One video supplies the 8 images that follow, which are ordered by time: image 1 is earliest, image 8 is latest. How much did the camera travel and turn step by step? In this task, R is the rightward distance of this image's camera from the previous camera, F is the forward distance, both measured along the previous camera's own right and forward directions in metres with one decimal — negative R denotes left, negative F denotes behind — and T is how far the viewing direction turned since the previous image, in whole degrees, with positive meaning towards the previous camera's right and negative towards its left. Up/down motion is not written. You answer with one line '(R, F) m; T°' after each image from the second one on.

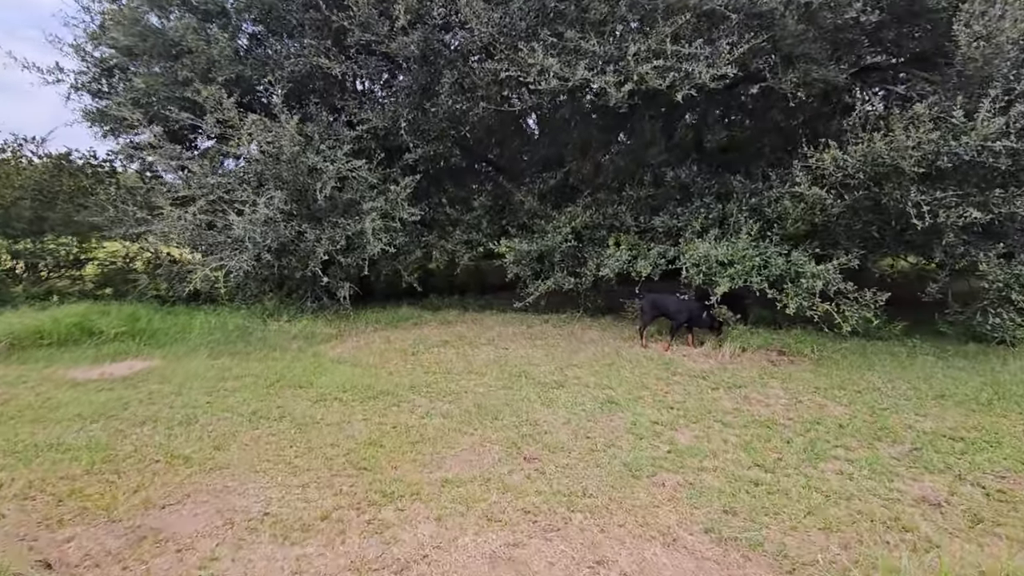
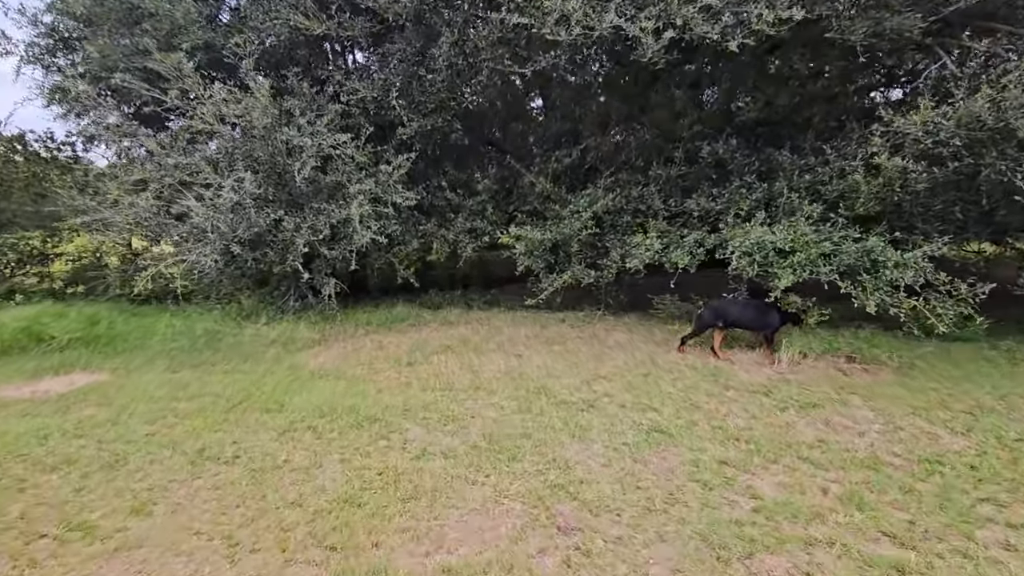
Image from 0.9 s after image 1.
(-0.1, +1.1) m; 0°
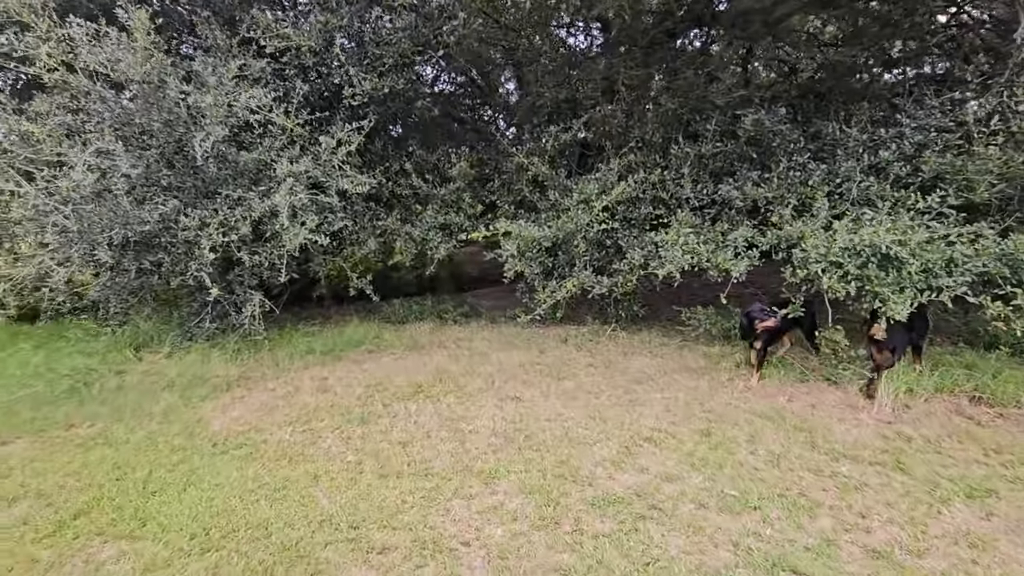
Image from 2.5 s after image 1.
(-0.3, +1.7) m; +4°
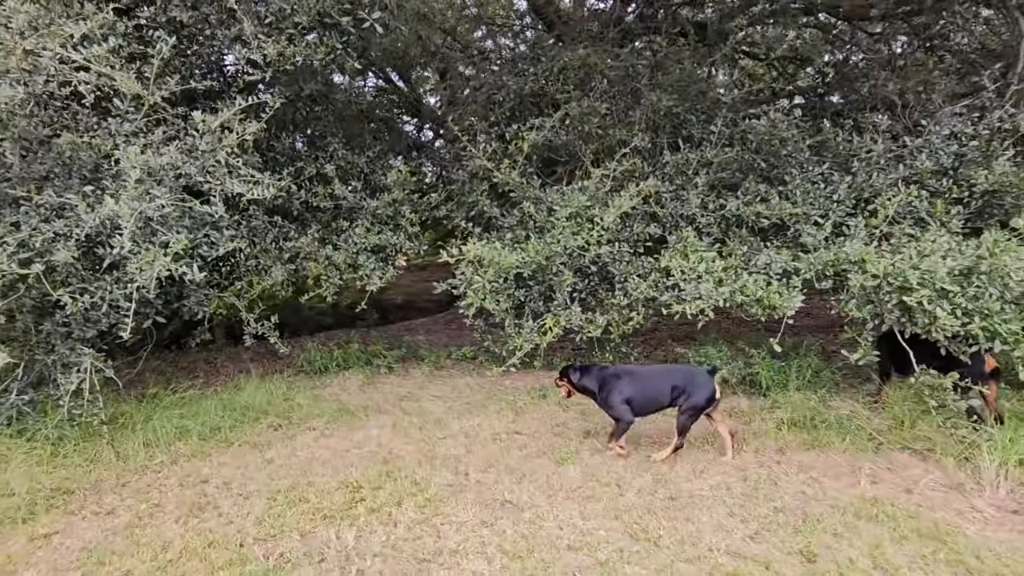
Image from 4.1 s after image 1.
(-0.4, +1.4) m; +10°
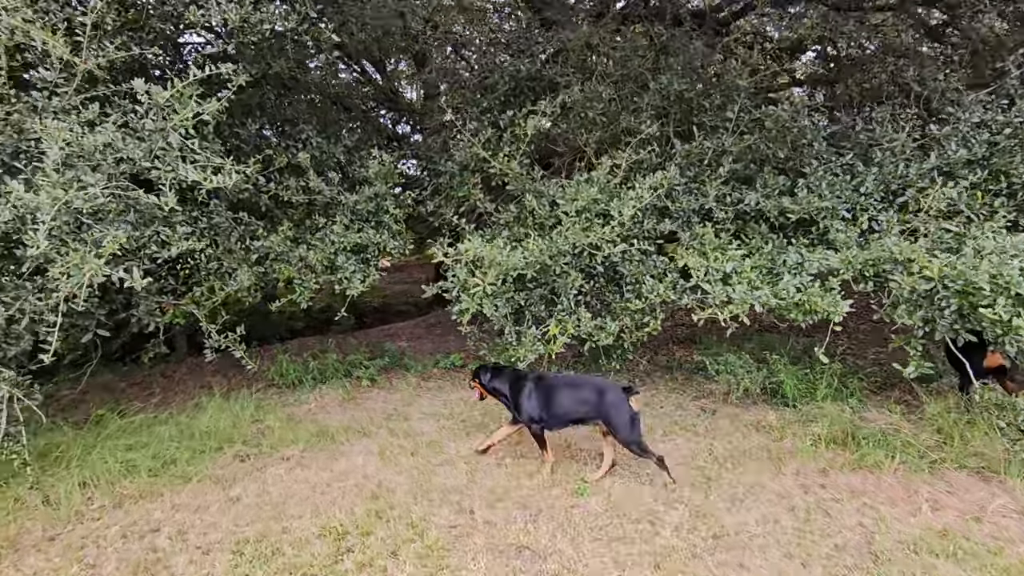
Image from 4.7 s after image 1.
(-0.2, +0.5) m; +3°
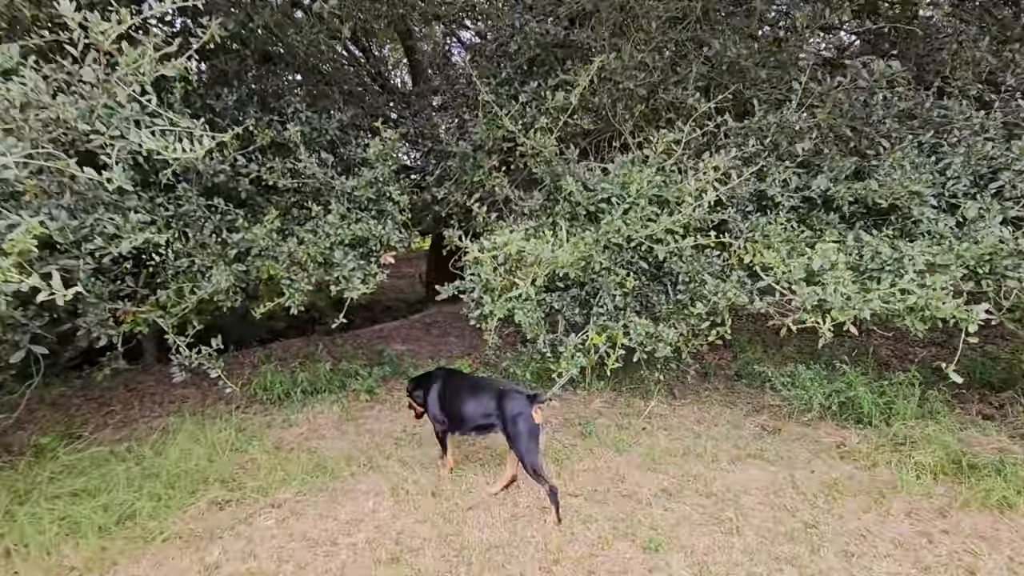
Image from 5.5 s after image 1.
(-0.4, +0.7) m; +2°
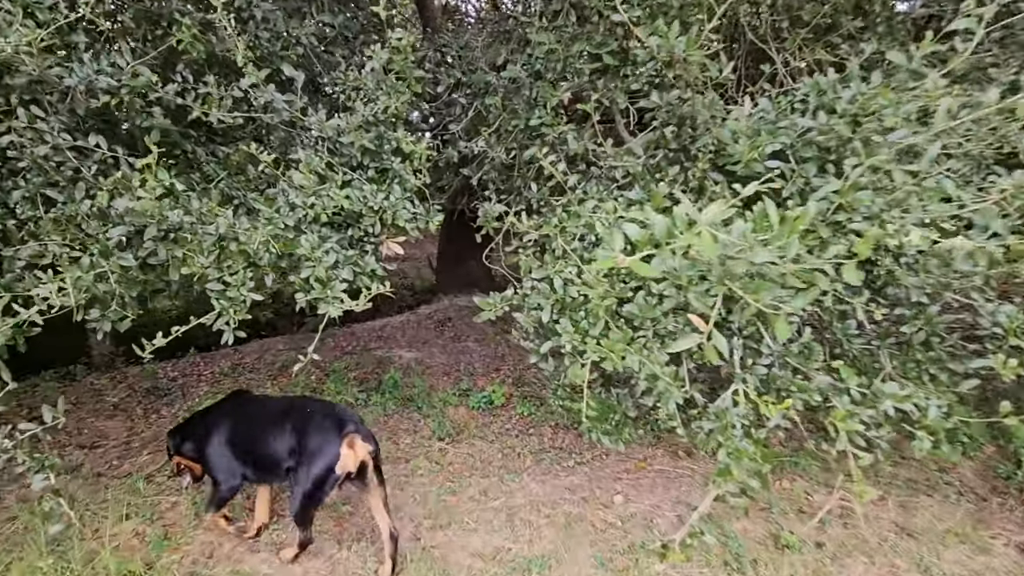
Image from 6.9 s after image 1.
(-0.4, +1.5) m; 0°
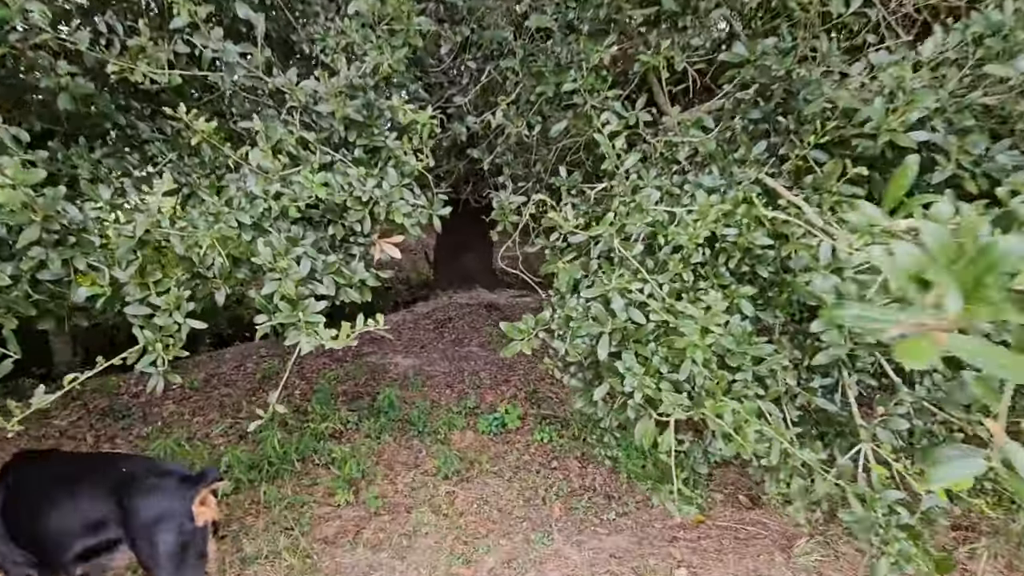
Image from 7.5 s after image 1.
(-0.1, +0.6) m; +1°
